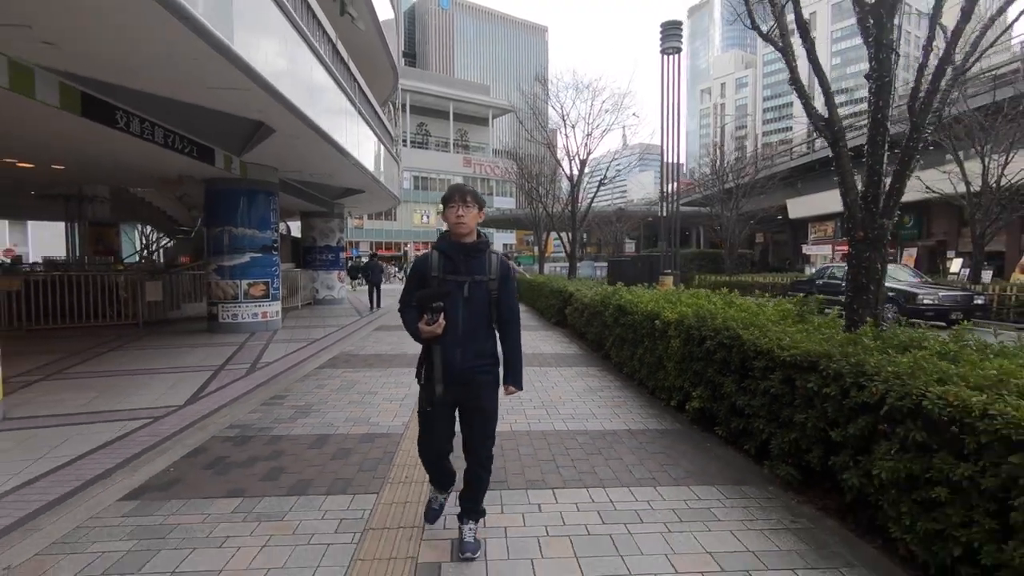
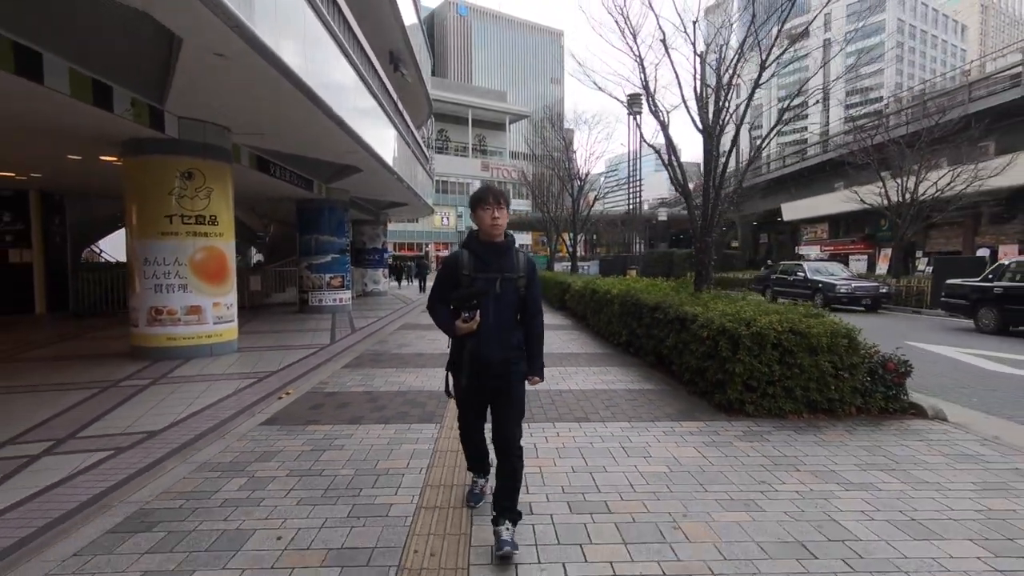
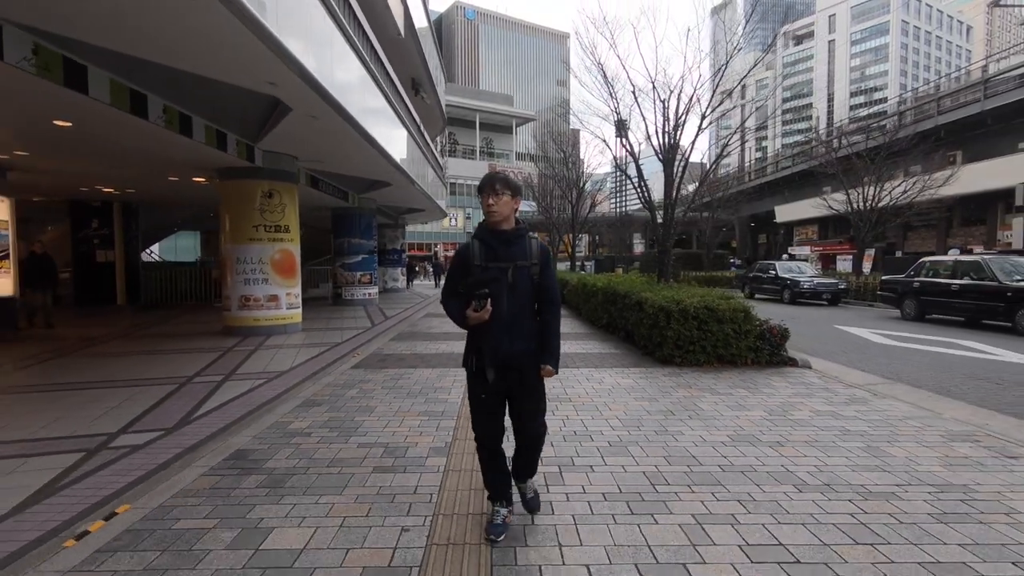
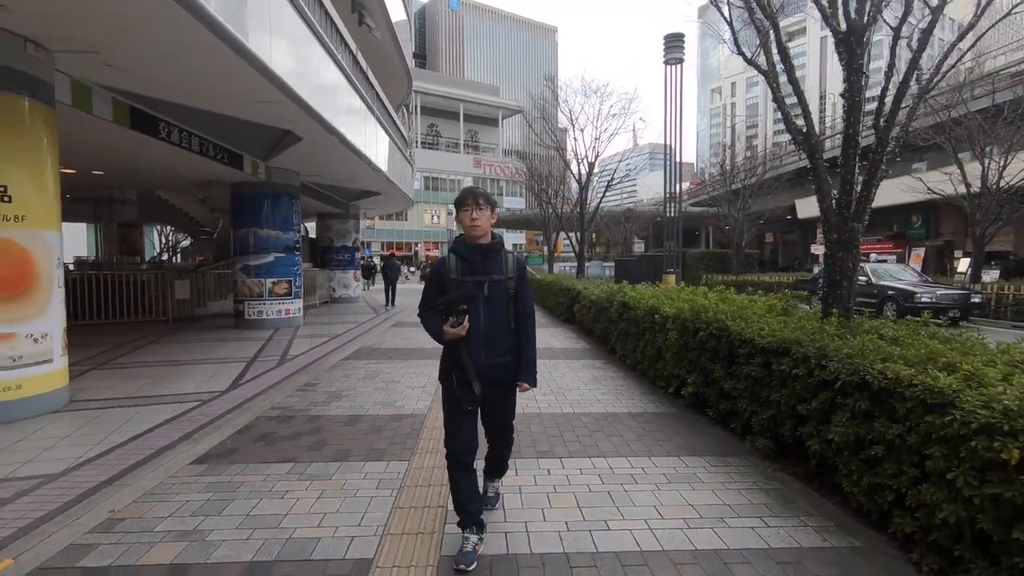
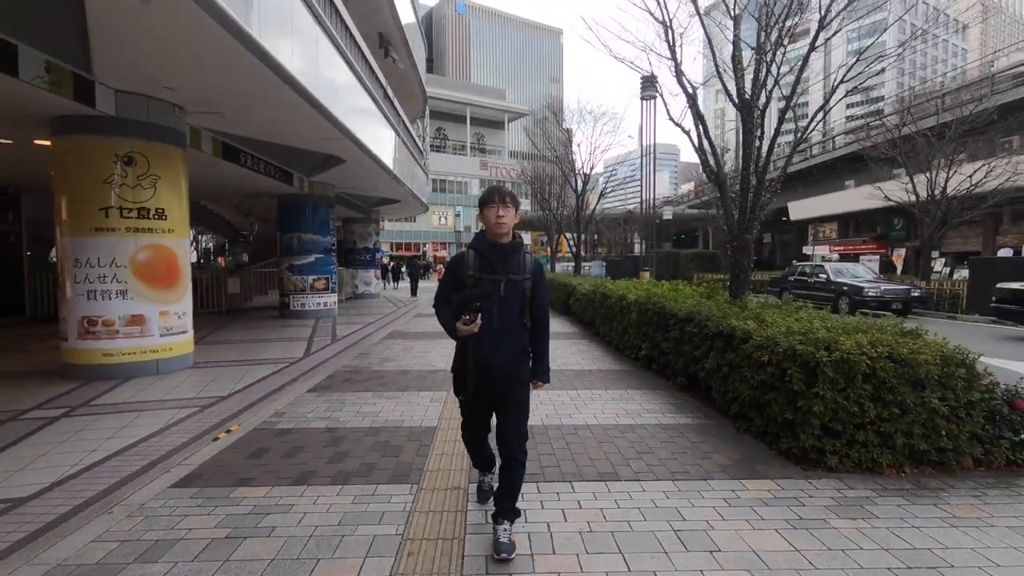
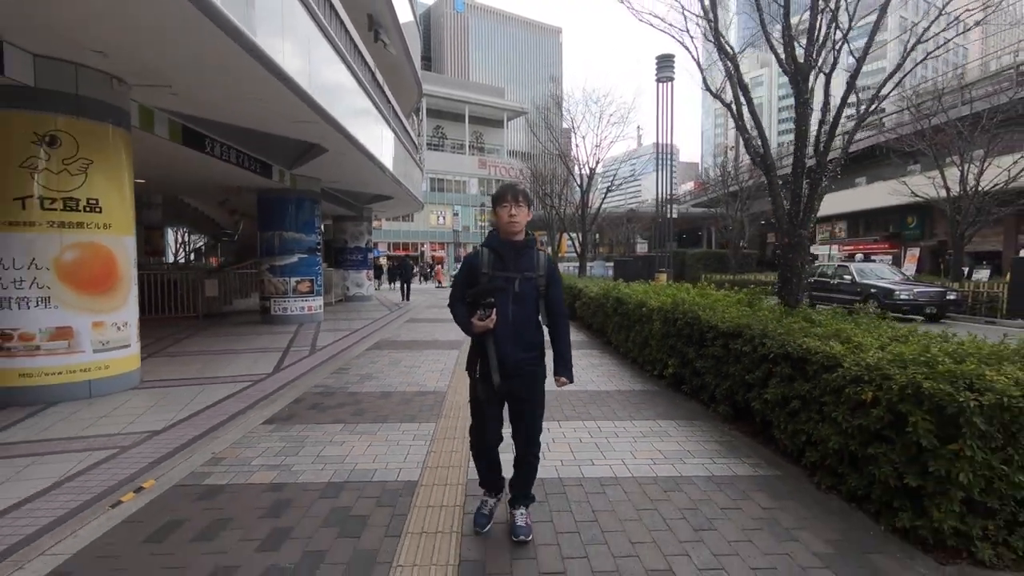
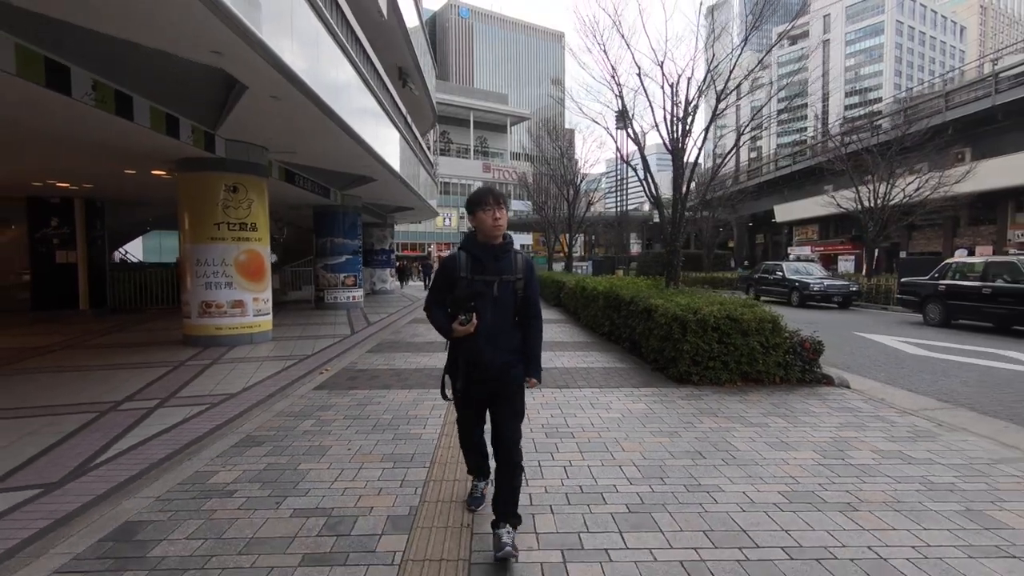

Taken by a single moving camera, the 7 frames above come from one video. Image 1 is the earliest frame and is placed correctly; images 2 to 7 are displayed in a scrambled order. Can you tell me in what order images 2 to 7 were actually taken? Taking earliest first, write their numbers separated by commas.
4, 6, 5, 2, 7, 3
